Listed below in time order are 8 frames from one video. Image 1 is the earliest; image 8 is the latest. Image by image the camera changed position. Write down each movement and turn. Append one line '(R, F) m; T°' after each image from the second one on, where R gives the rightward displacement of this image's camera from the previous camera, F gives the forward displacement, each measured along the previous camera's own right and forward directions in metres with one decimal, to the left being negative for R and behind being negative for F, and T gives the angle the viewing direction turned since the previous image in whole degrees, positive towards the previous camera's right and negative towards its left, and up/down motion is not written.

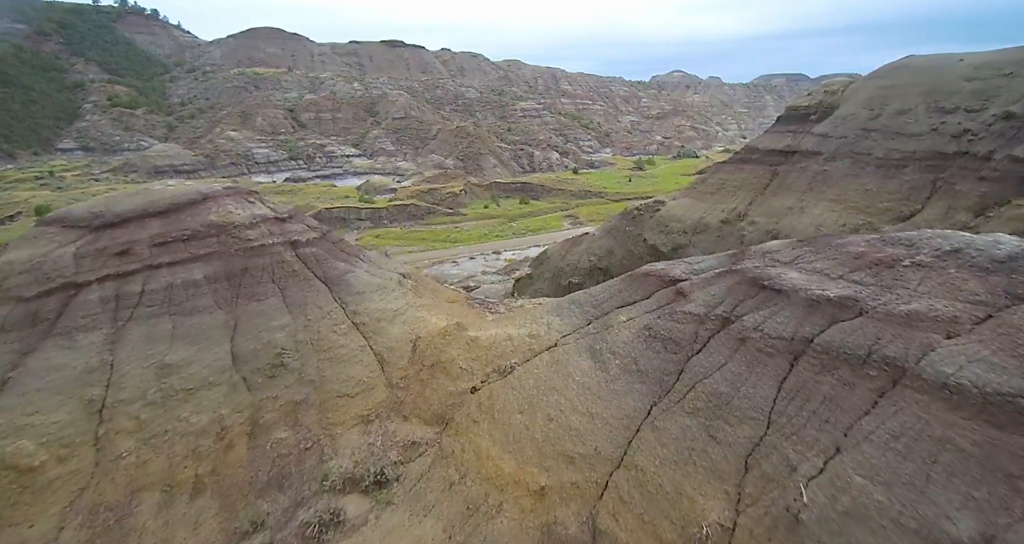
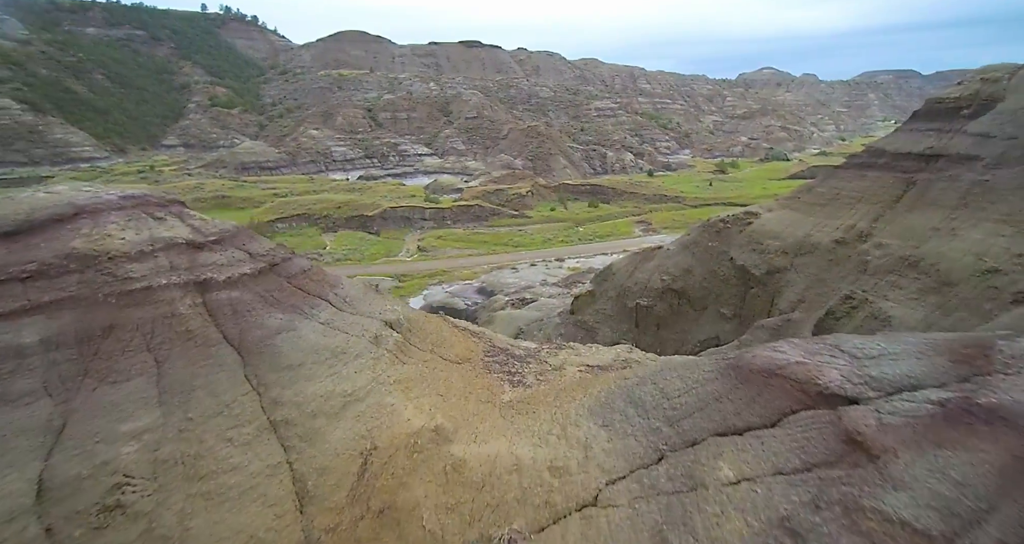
(+0.4, +2.7) m; -8°
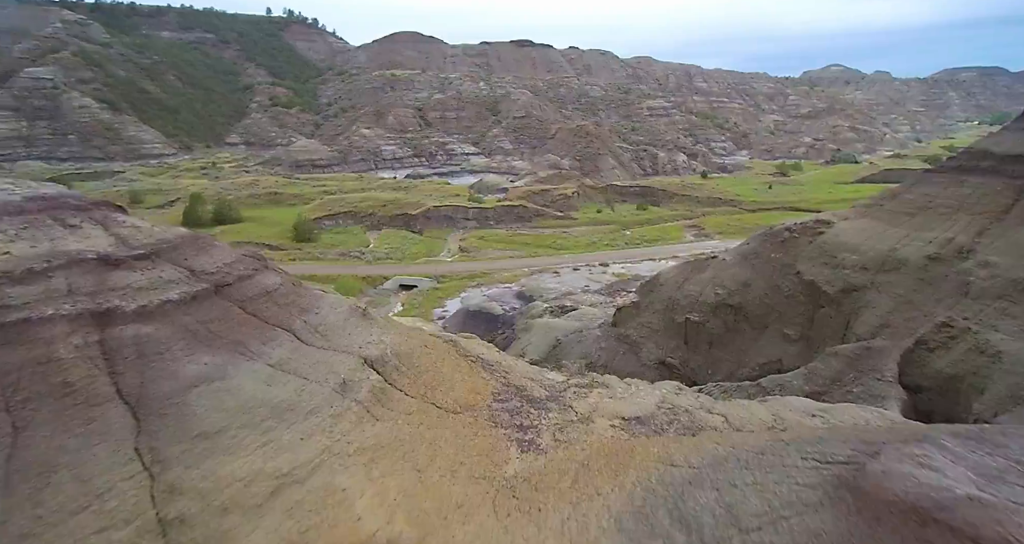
(+0.3, +1.3) m; -5°
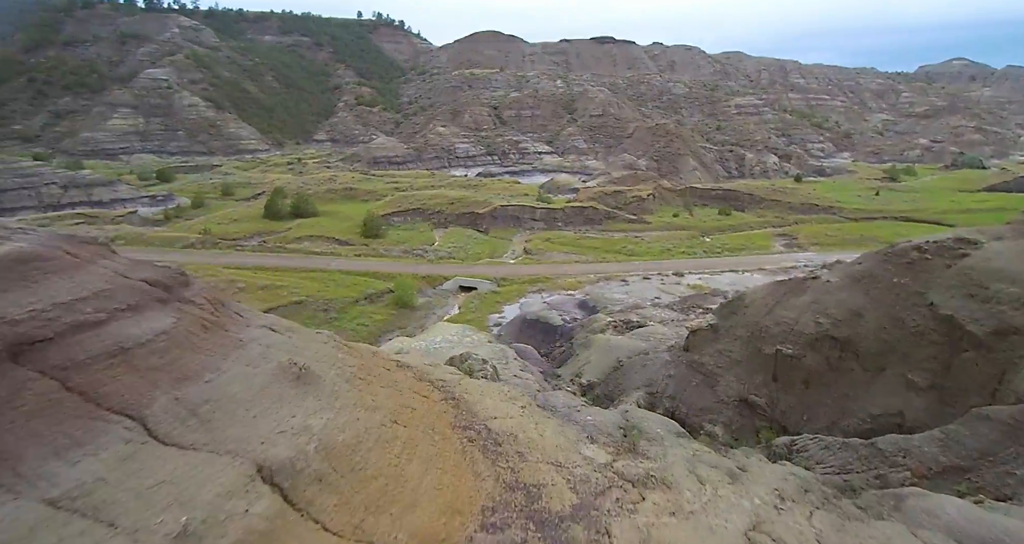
(+0.4, +2.0) m; -8°
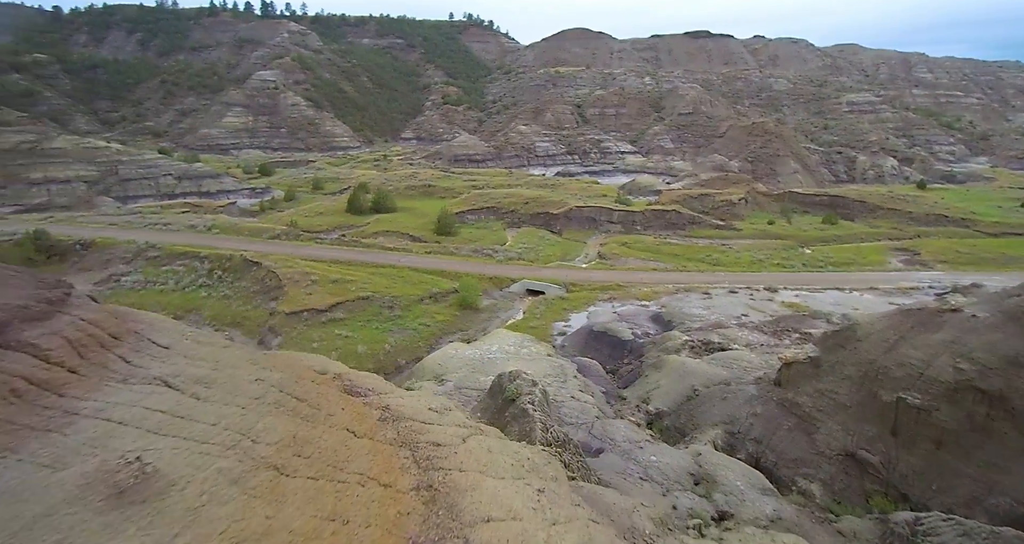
(+0.5, +1.7) m; -9°
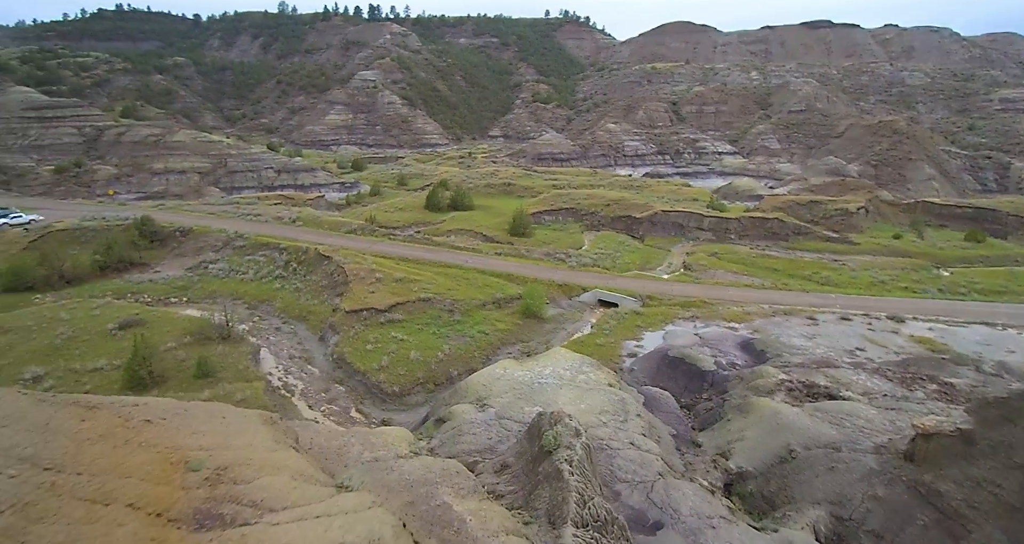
(+0.8, +2.3) m; -10°
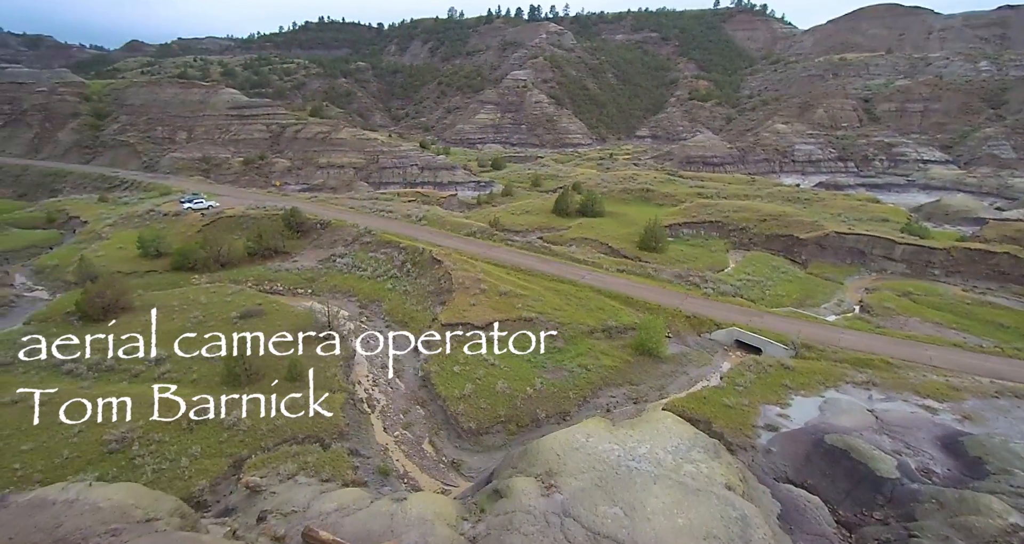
(+1.0, +3.3) m; -16°
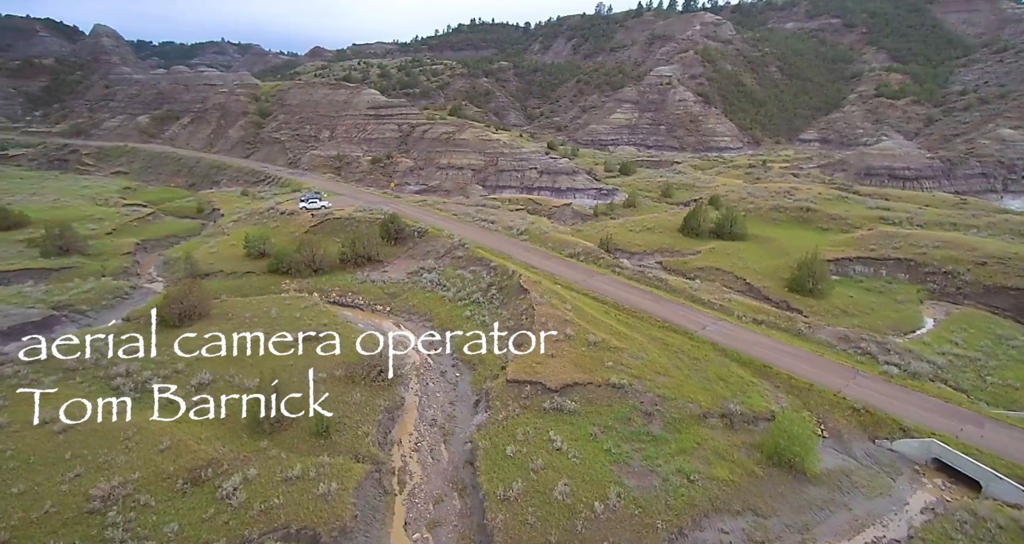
(+1.3, +5.3) m; -15°
